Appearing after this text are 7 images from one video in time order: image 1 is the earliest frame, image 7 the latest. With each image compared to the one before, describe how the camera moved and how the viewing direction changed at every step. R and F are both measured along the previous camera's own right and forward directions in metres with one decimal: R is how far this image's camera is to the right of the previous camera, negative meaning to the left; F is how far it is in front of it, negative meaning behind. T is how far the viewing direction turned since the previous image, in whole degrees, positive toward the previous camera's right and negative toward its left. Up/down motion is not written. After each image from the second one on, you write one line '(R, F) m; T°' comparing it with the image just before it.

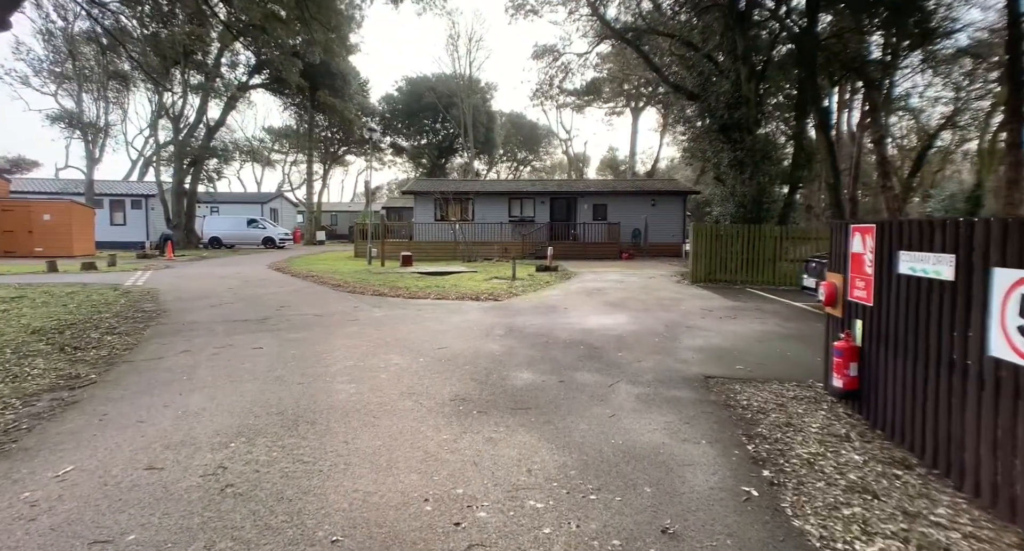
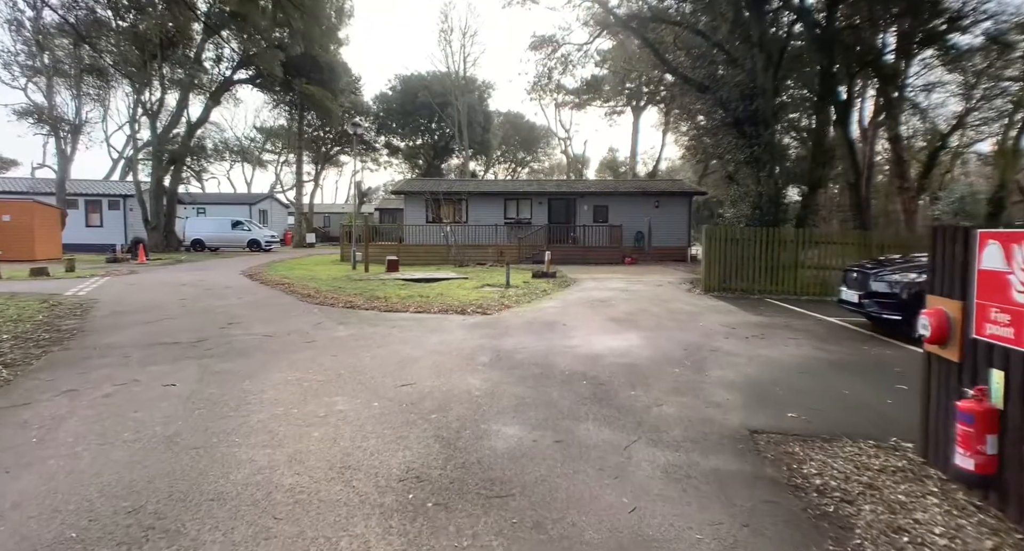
(+0.1, +1.2) m; 0°
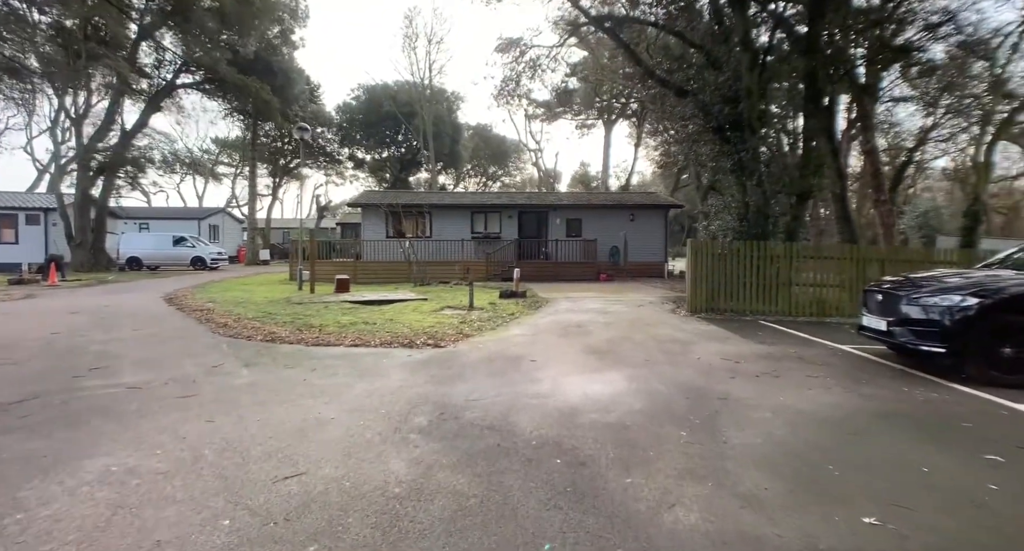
(+0.2, +1.4) m; +4°
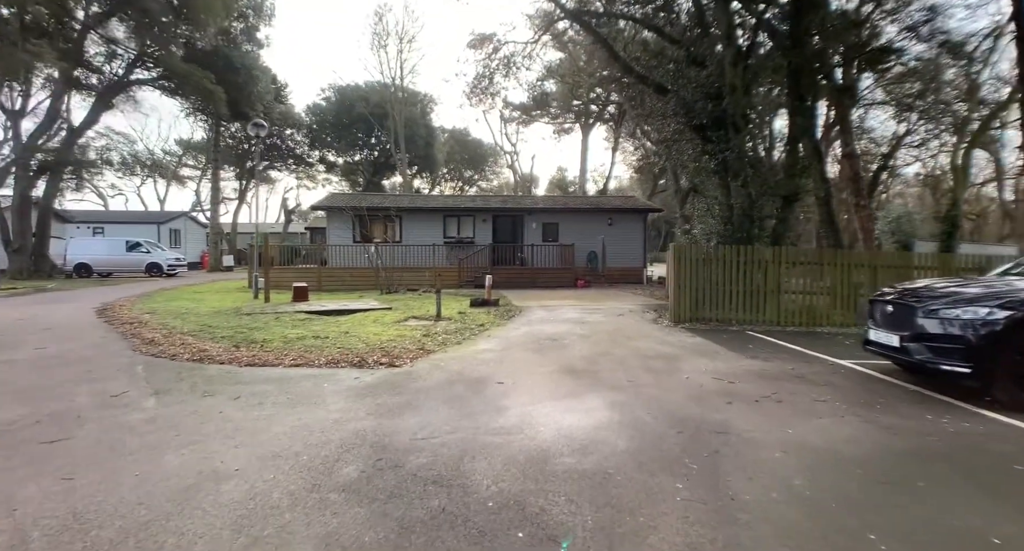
(+0.2, +0.8) m; +3°
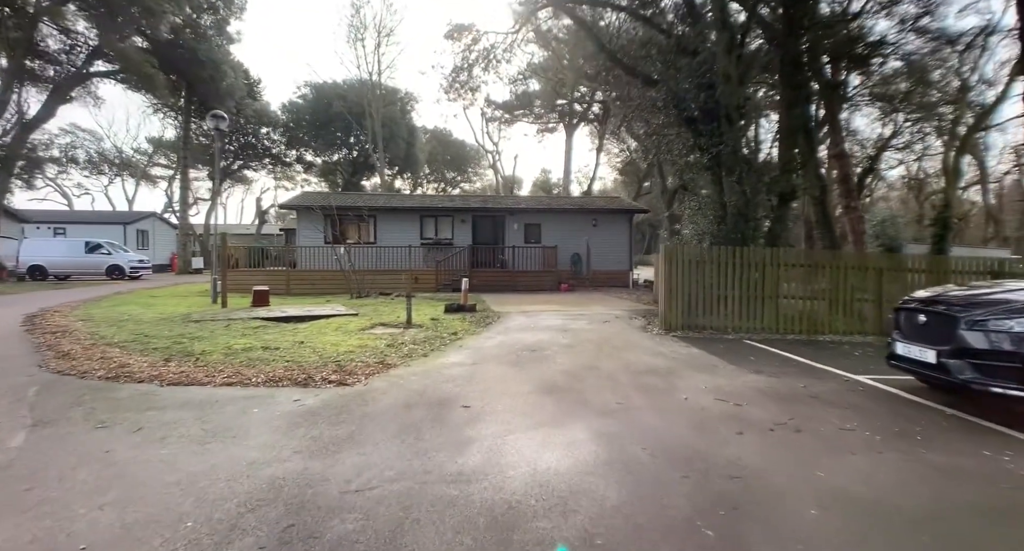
(+0.2, +0.8) m; +2°
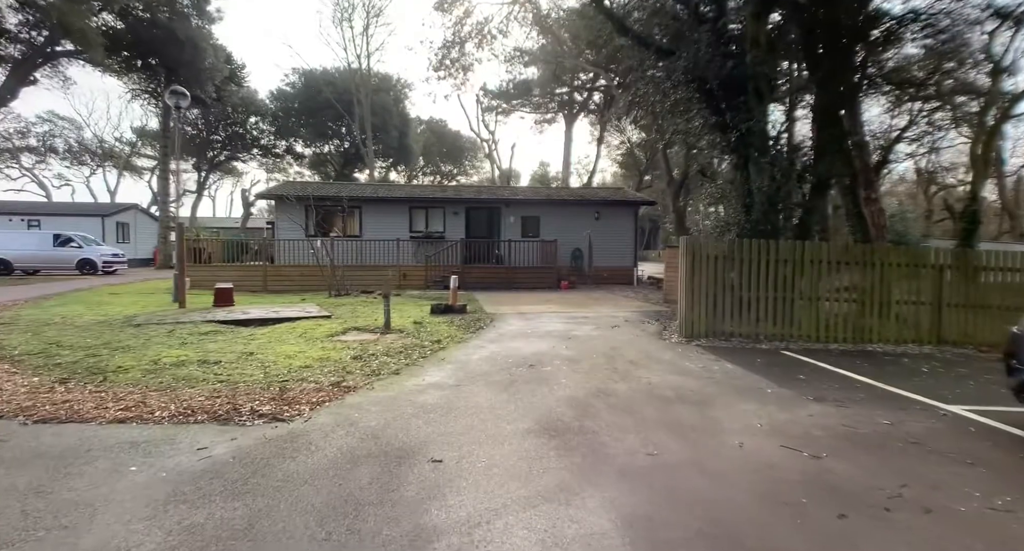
(+0.1, +1.3) m; 0°
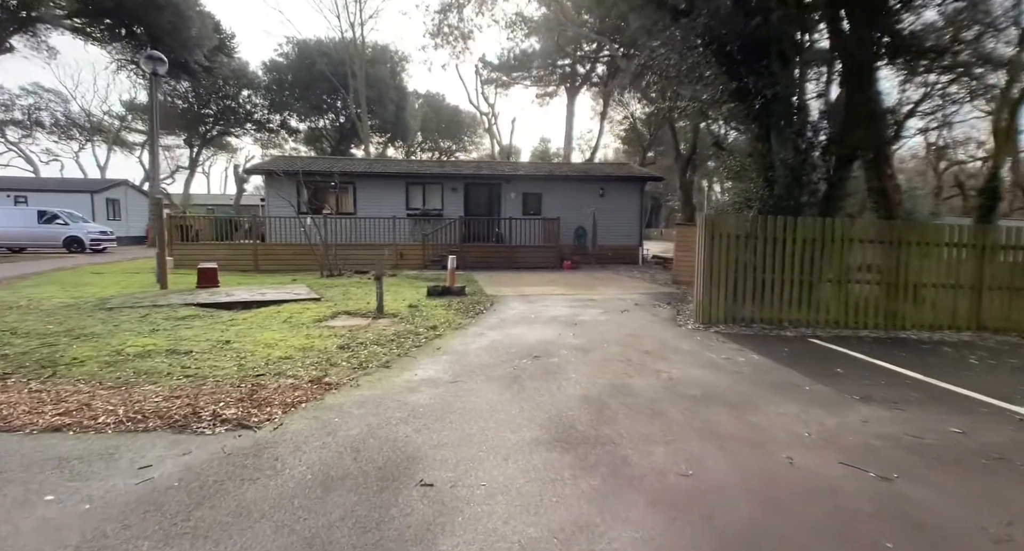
(0.0, +0.6) m; 0°
